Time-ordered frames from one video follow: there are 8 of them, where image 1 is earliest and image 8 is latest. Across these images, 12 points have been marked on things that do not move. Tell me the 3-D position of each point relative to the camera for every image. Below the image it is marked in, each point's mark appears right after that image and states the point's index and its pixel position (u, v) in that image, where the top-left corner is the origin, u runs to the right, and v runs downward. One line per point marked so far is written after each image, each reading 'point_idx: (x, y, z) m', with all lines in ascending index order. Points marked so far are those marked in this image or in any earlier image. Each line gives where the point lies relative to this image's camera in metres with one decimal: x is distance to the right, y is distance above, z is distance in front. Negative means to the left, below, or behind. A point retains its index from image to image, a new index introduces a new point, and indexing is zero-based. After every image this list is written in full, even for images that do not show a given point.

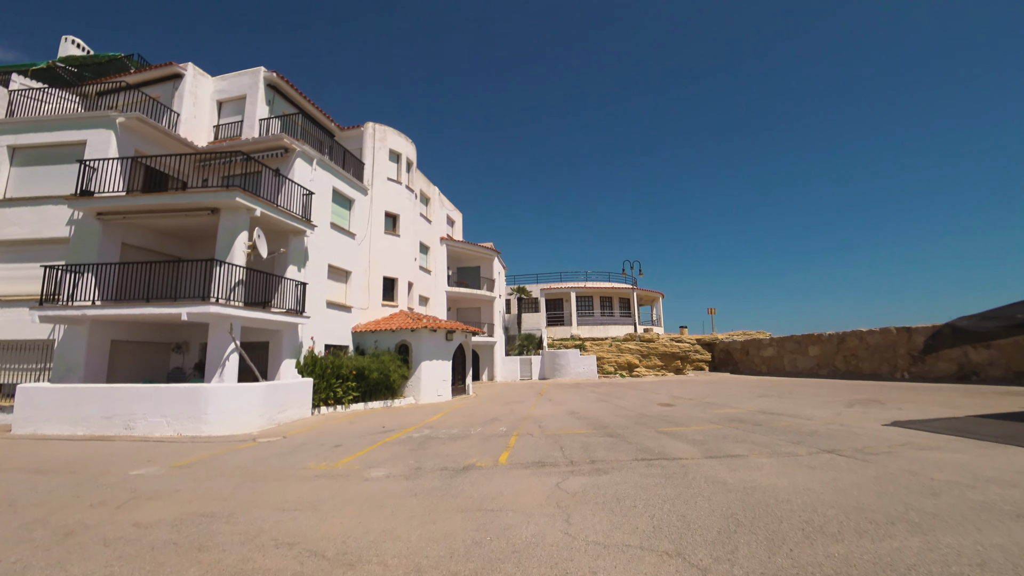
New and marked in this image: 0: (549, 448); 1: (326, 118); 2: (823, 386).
0: (+0.6, -2.9, +7.9) m
1: (-7.9, +7.2, +18.6) m
2: (+11.9, -3.8, +16.7) m
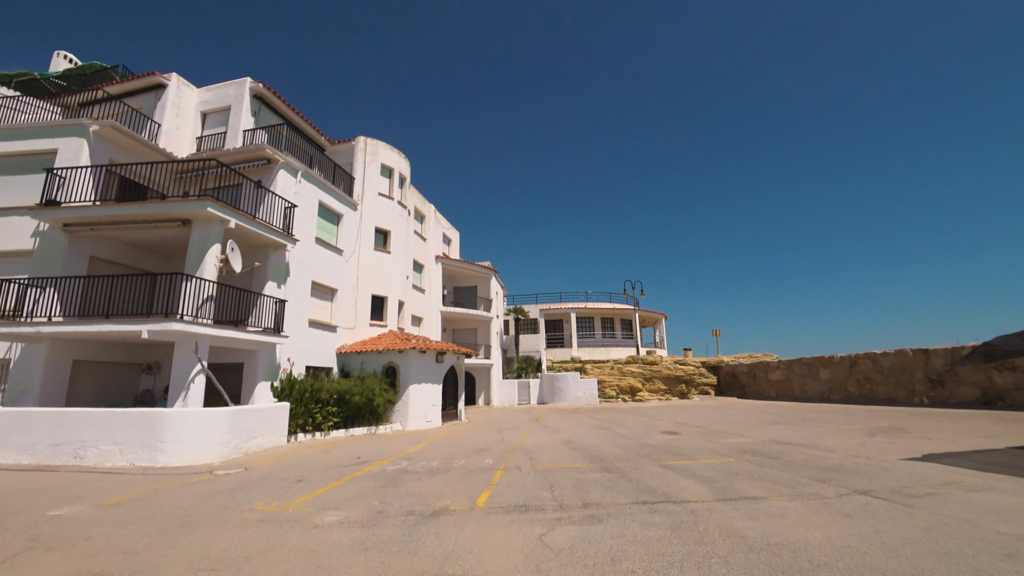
0: (+0.4, -3.1, +6.8) m
1: (-8.1, +6.4, +18.1) m
2: (+11.7, -4.5, +15.6) m
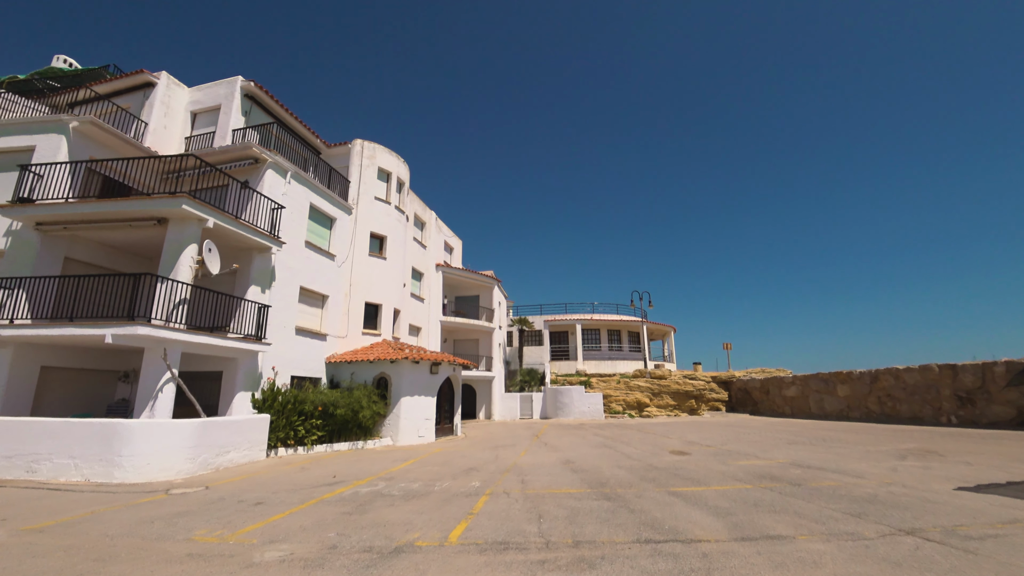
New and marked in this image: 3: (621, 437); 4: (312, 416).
0: (+0.1, -3.1, +5.9) m
1: (-8.1, +6.2, +17.6) m
2: (+11.6, -4.8, +14.4) m
3: (+3.8, -5.2, +15.2) m
4: (-6.0, -3.8, +13.0) m
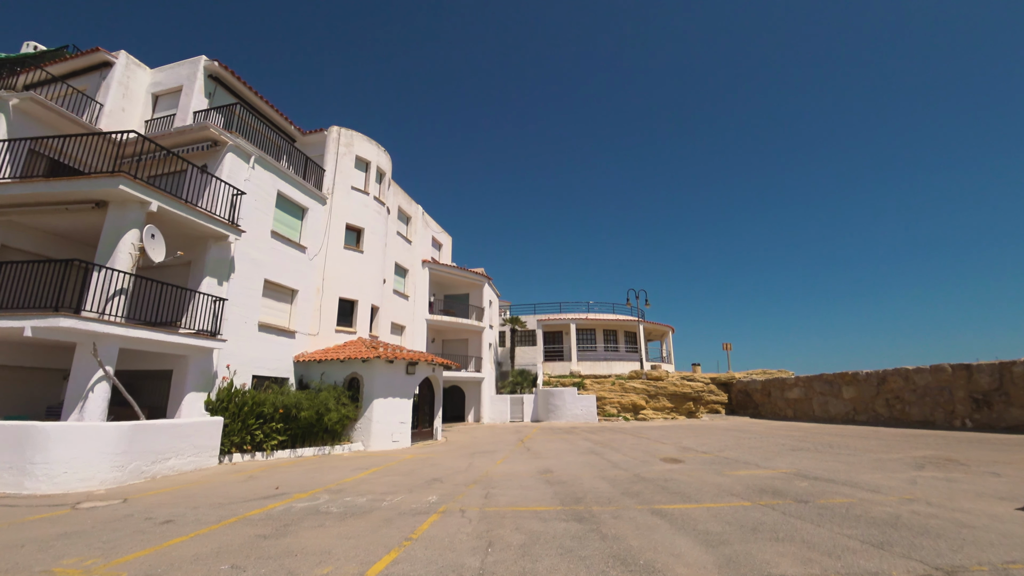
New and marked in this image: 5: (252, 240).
0: (-0.5, -2.8, +4.8) m
1: (-8.7, +6.4, +16.6) m
2: (+11.0, -4.6, +13.3) m
3: (+3.2, -5.0, +14.1) m
4: (-6.6, -3.6, +12.0) m
5: (-7.9, +1.5, +13.3) m
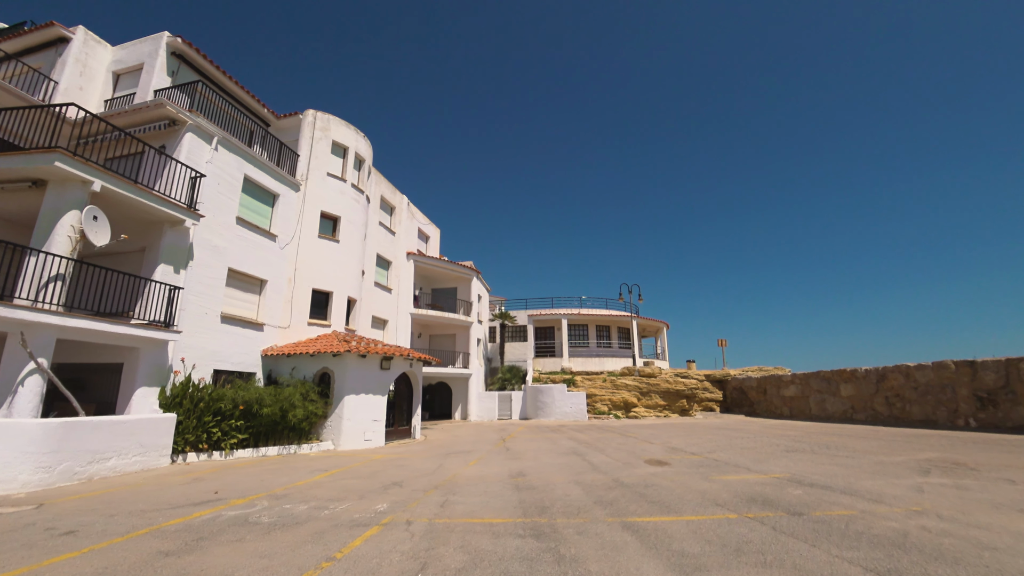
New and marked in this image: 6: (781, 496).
0: (-1.1, -2.6, +4.1) m
1: (-9.3, +6.7, +15.7) m
2: (+10.4, -4.3, +12.6) m
3: (+2.6, -4.7, +13.4) m
4: (-7.2, -3.3, +11.2) m
5: (-8.5, +1.8, +12.5) m
6: (+3.9, -3.0, +6.3) m
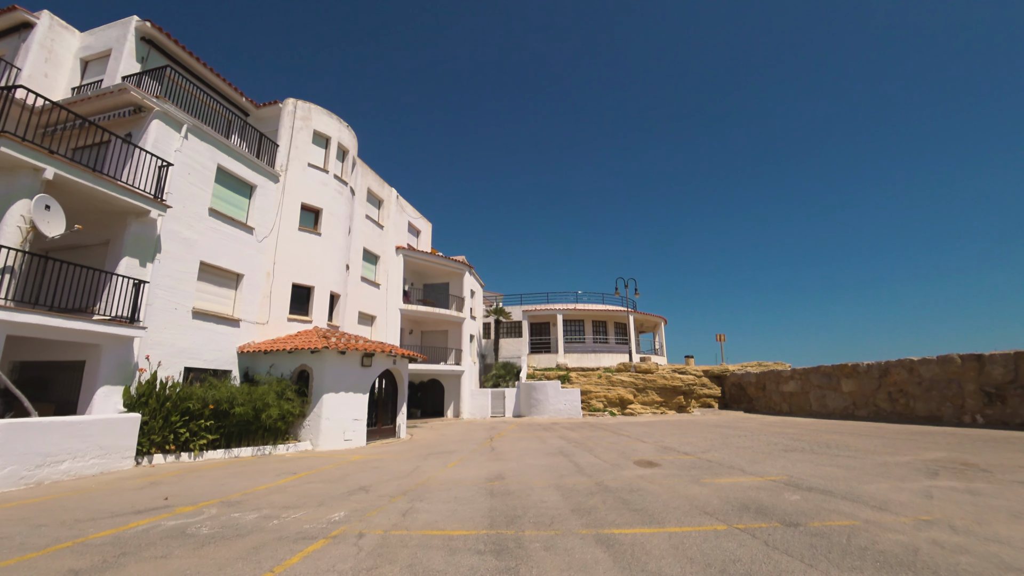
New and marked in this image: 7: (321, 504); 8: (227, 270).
0: (-1.5, -2.5, +3.5) m
1: (-9.7, +6.9, +15.1) m
2: (+10.0, -4.1, +12.0) m
3: (+2.2, -4.5, +12.8) m
4: (-7.6, -3.1, +10.6) m
5: (-8.9, +1.9, +11.9) m
6: (+3.5, -2.8, +5.8) m
7: (-2.8, -3.2, +6.5) m
8: (-8.6, +0.5, +13.1) m
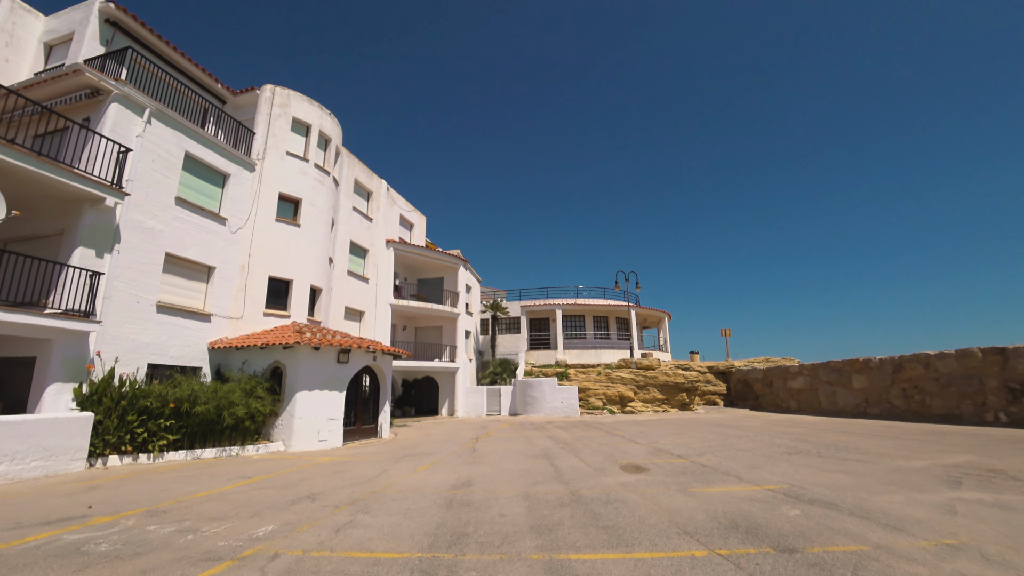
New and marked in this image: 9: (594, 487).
0: (-2.1, -2.3, +2.8) m
1: (-10.2, +7.1, +14.4) m
2: (+9.5, -3.8, +11.1) m
3: (+1.7, -4.3, +12.0) m
4: (-8.1, -3.0, +10.0) m
5: (-9.4, +2.1, +11.3) m
6: (+2.9, -2.6, +4.9) m
7: (-3.4, -3.0, +5.8) m
8: (-9.0, +0.7, +12.4) m
9: (+1.4, -3.2, +7.0) m
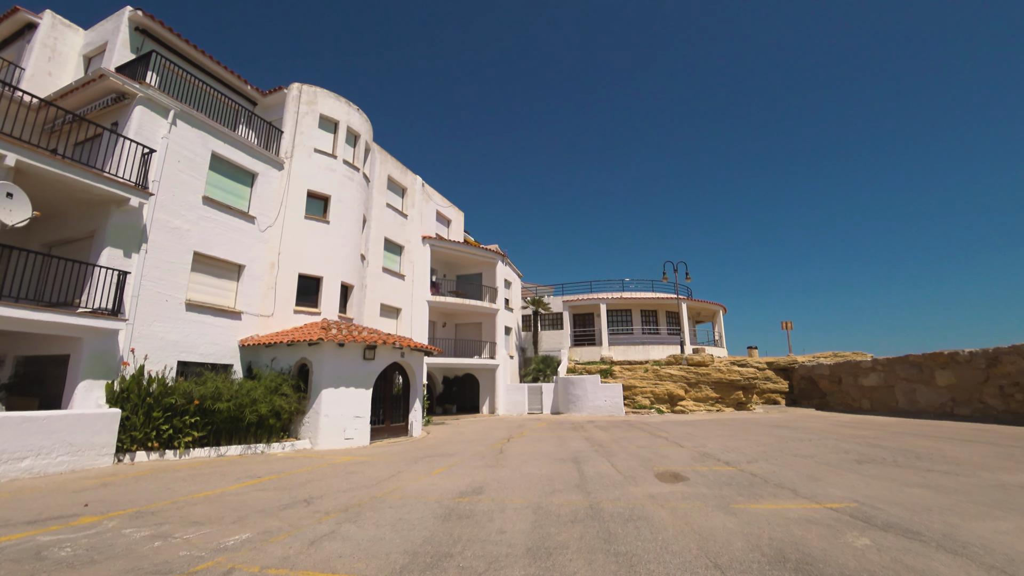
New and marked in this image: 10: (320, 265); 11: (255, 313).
0: (-2.5, -2.1, +2.2) m
1: (-9.3, +7.1, +14.7) m
2: (+10.1, -3.2, +9.1) m
3: (+2.5, -3.9, +11.0) m
4: (-7.5, -2.9, +10.1) m
5: (-8.8, +2.2, +11.5) m
6: (+2.8, -2.3, +3.8) m
7: (-3.3, -2.9, +5.4) m
8: (-8.3, +0.8, +12.6) m
9: (+1.5, -2.9, +6.0) m
10: (-6.5, +0.8, +15.0) m
11: (-7.7, -0.8, +13.2) m
